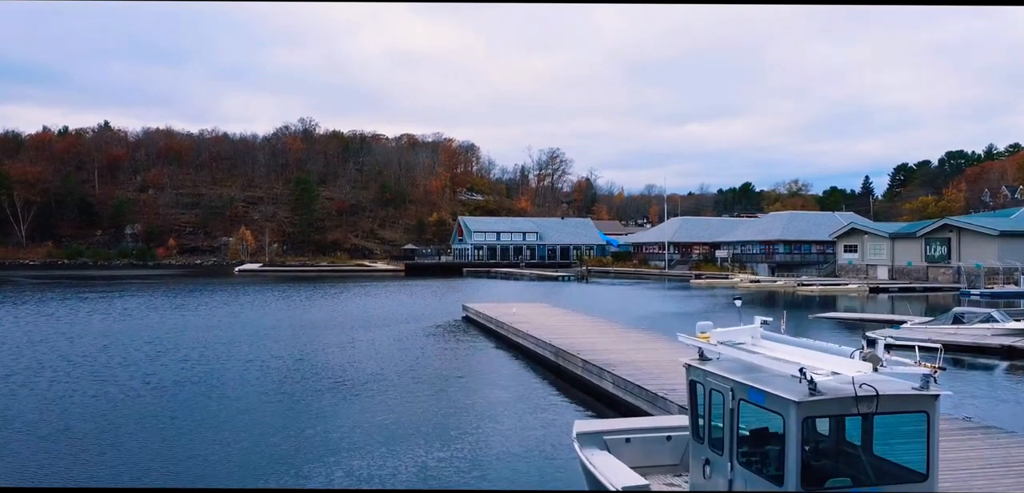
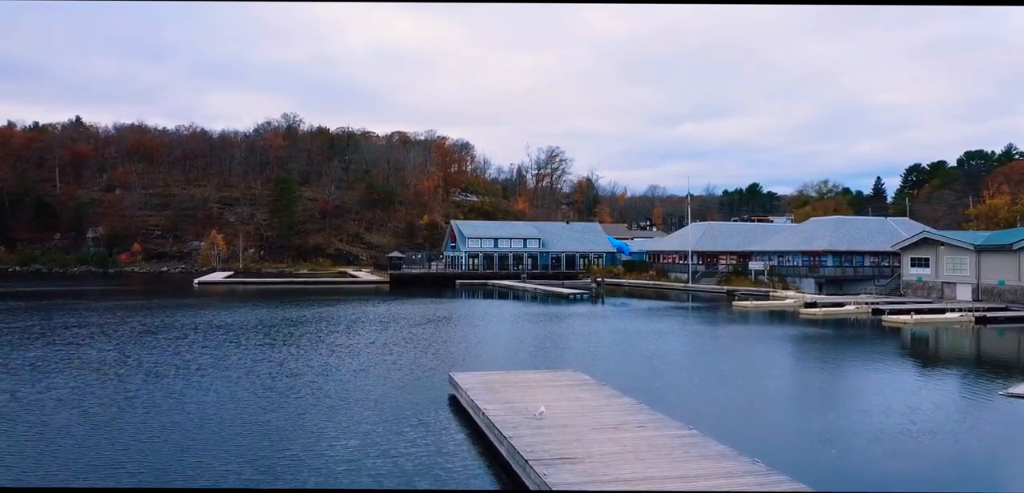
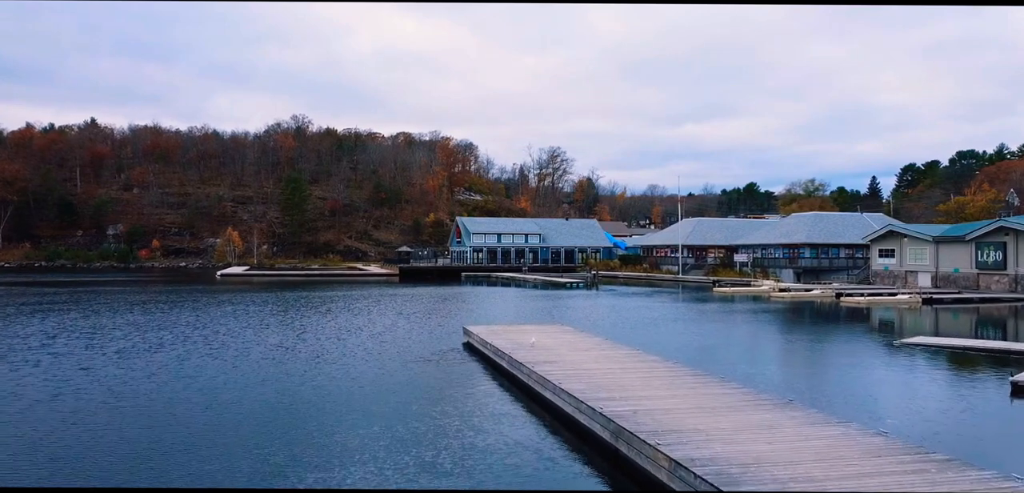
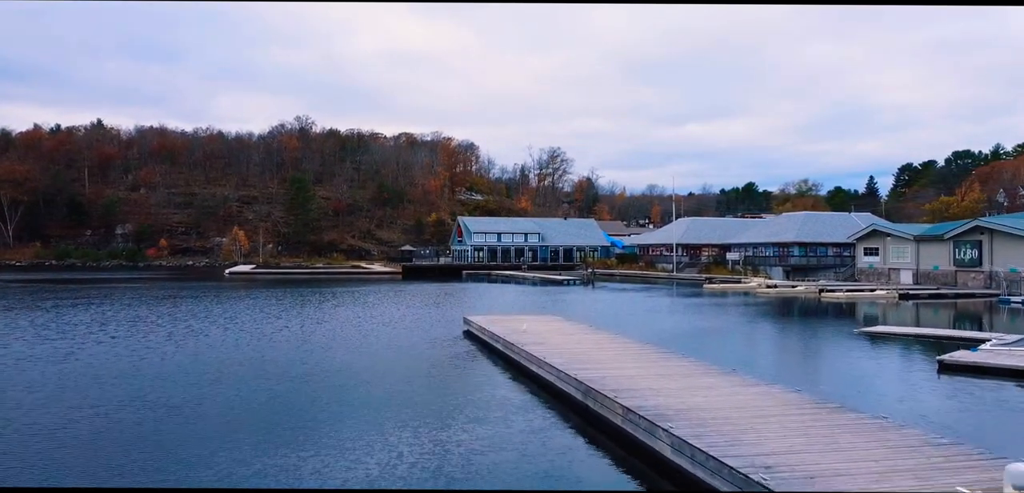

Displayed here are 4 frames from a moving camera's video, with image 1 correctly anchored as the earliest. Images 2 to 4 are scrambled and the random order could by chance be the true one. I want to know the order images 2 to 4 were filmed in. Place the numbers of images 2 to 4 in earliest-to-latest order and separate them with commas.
4, 3, 2
